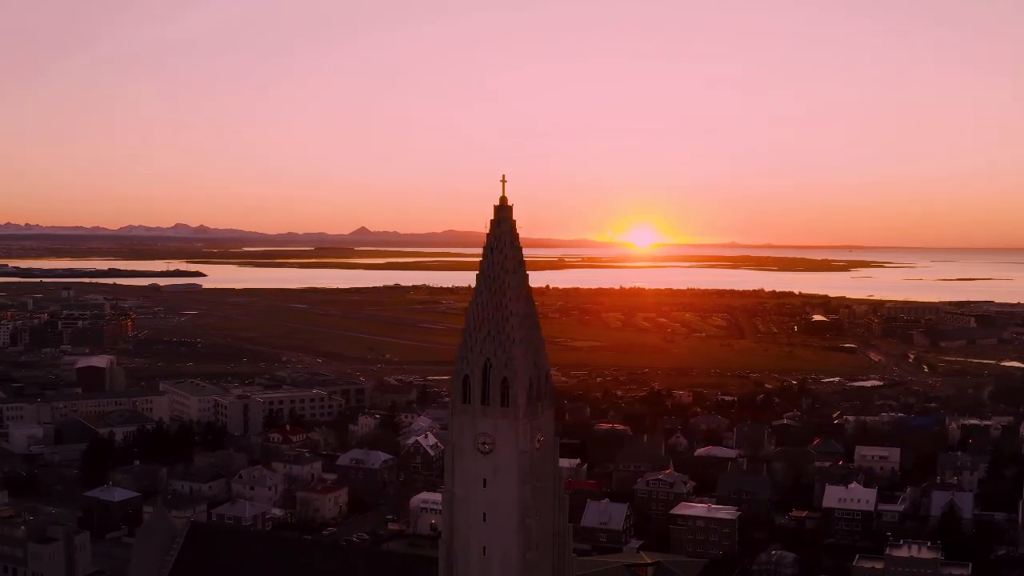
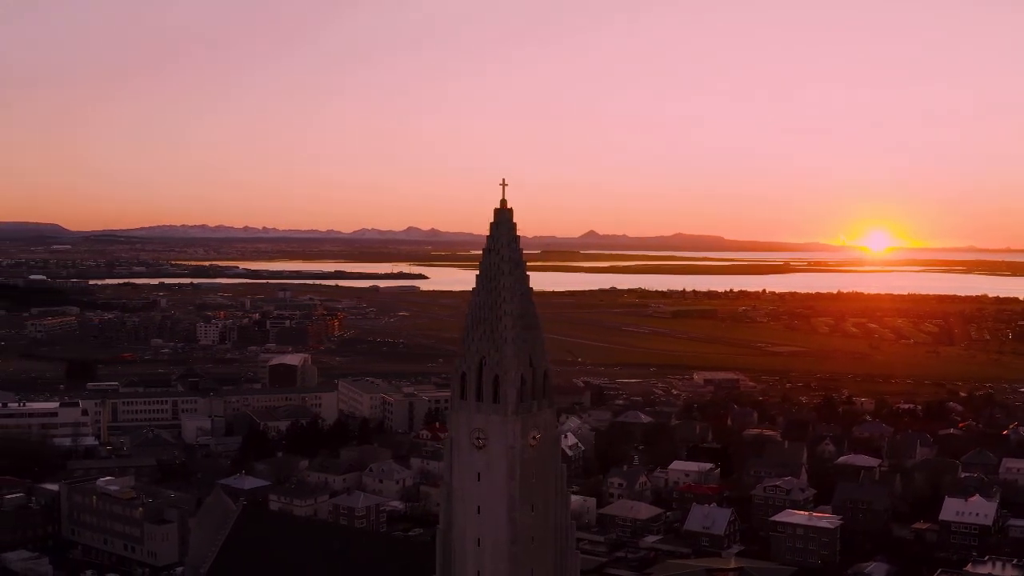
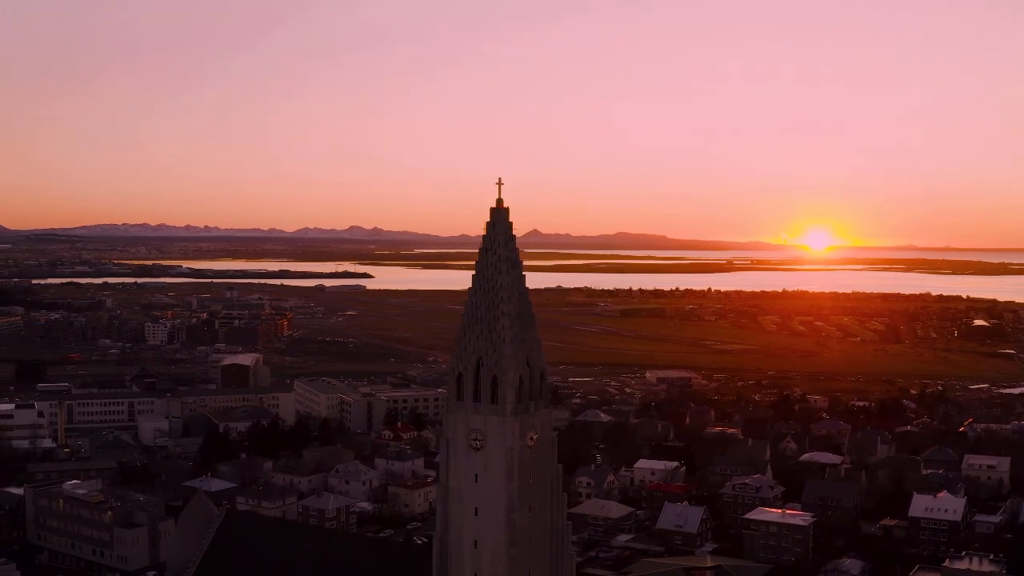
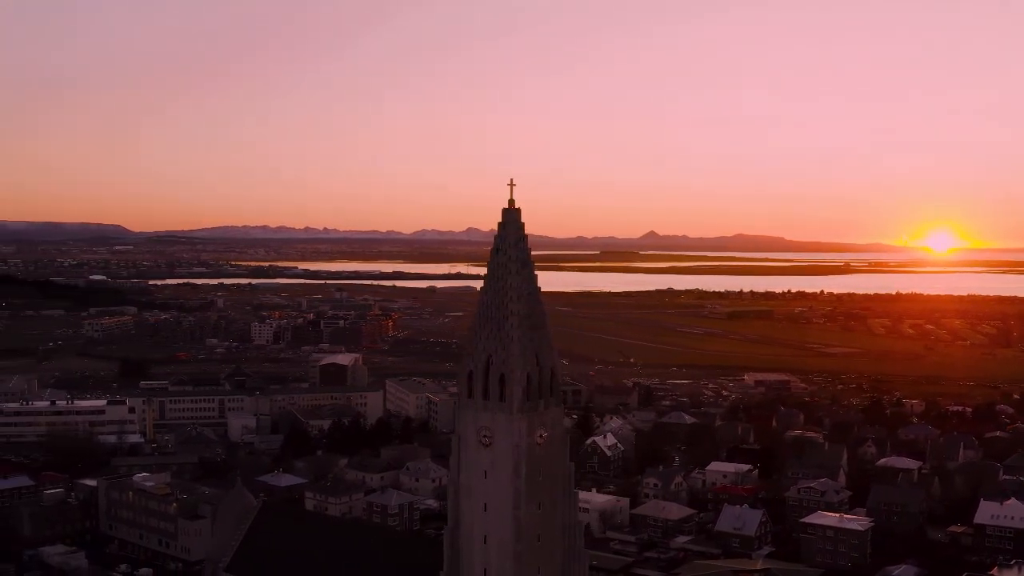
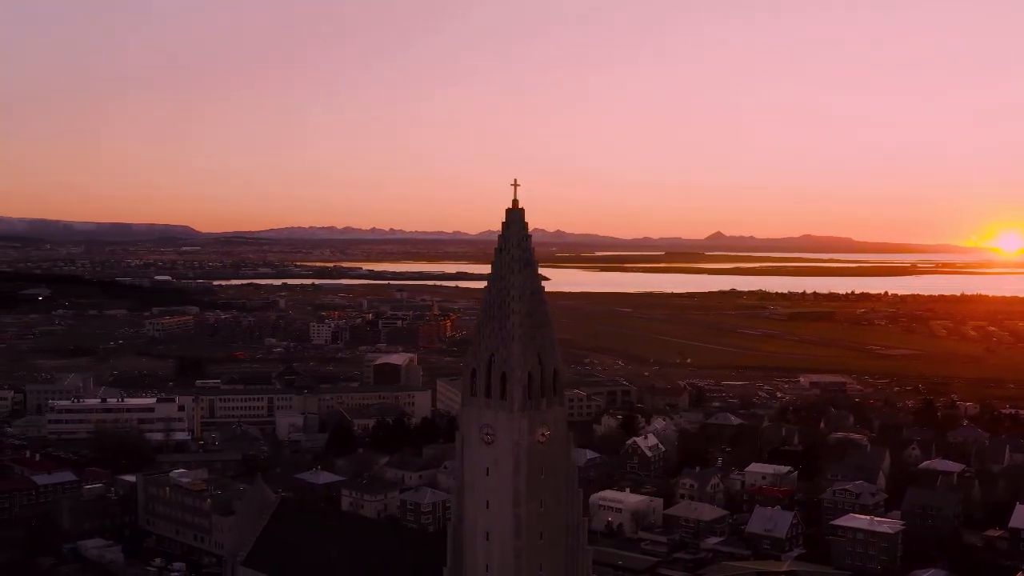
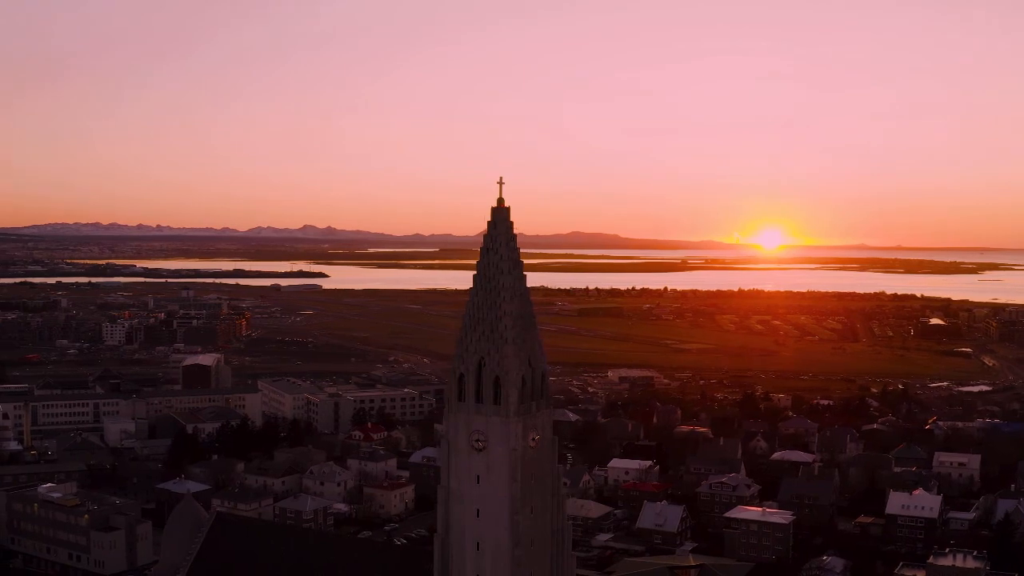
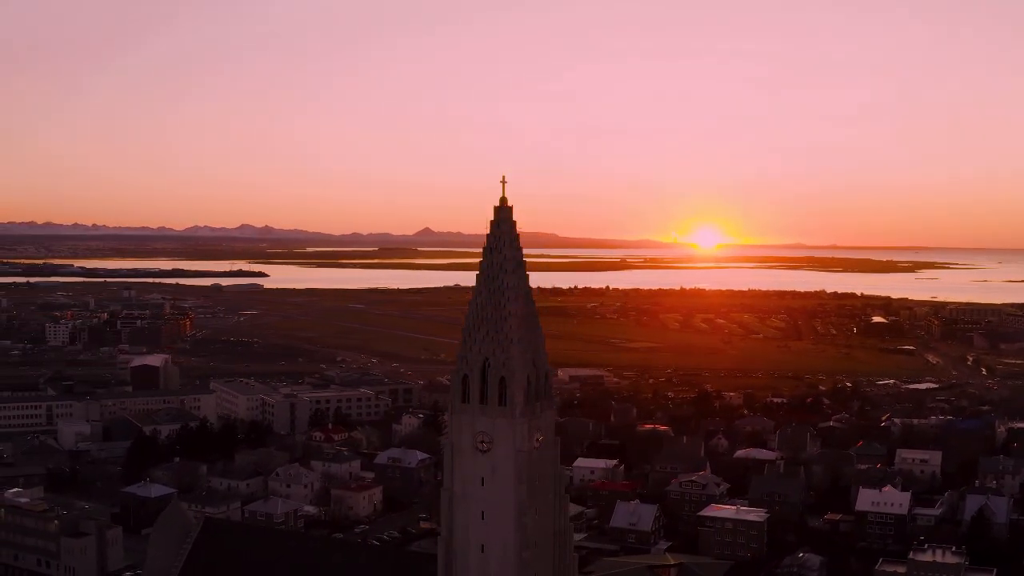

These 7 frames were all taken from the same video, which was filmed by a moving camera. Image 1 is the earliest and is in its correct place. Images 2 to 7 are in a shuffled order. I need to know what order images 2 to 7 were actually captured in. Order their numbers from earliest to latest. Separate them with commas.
7, 6, 3, 2, 4, 5
